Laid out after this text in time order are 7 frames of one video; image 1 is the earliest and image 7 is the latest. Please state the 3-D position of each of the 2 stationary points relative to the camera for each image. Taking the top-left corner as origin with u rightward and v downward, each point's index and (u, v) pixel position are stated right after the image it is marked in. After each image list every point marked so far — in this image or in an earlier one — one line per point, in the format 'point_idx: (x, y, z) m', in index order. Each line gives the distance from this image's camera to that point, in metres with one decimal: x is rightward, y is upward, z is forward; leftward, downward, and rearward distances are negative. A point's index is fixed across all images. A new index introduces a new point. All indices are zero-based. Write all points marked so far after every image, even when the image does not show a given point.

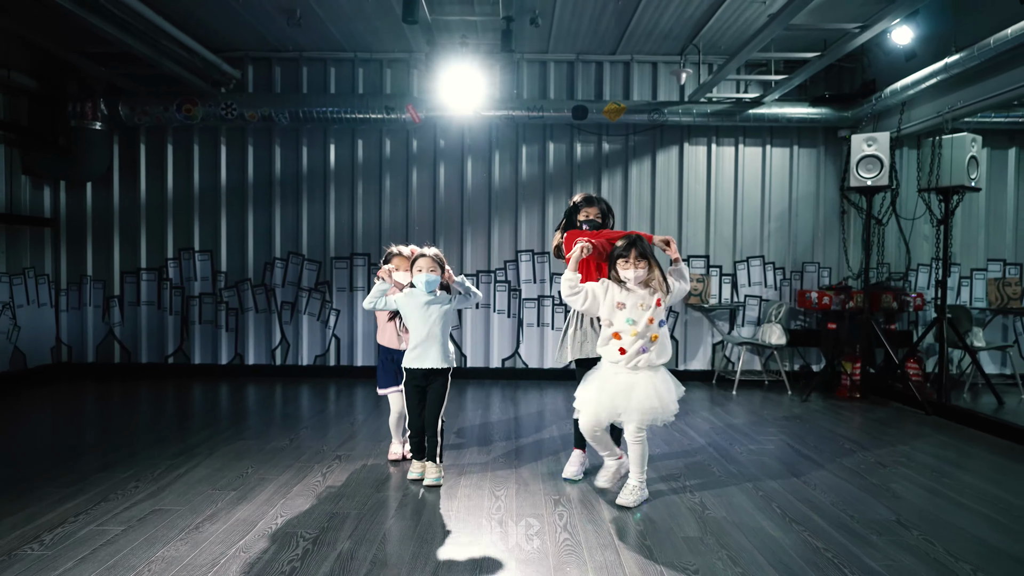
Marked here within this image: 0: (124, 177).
0: (-4.3, +1.2, +6.0) m
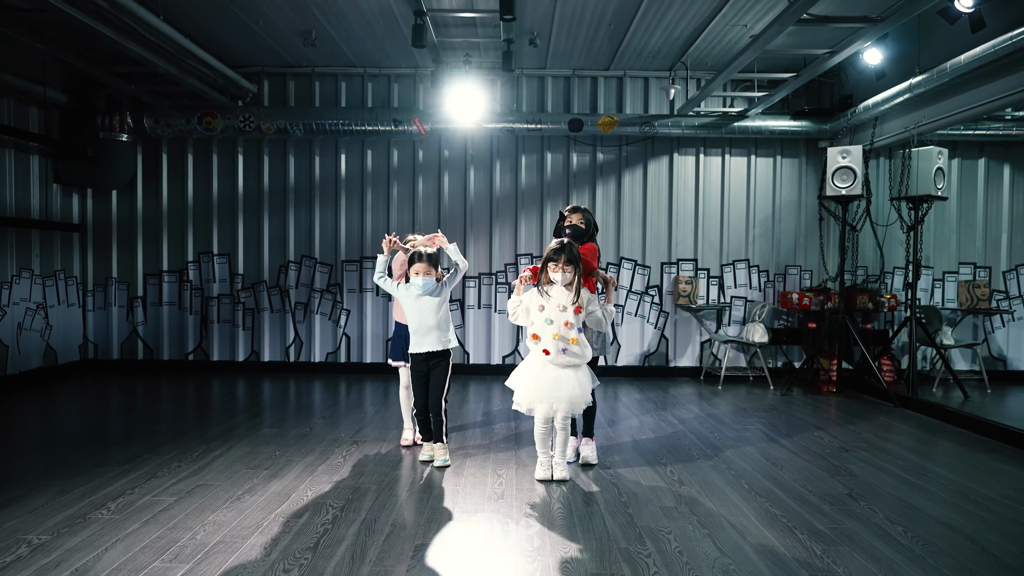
0: (-4.3, +1.2, +6.4) m
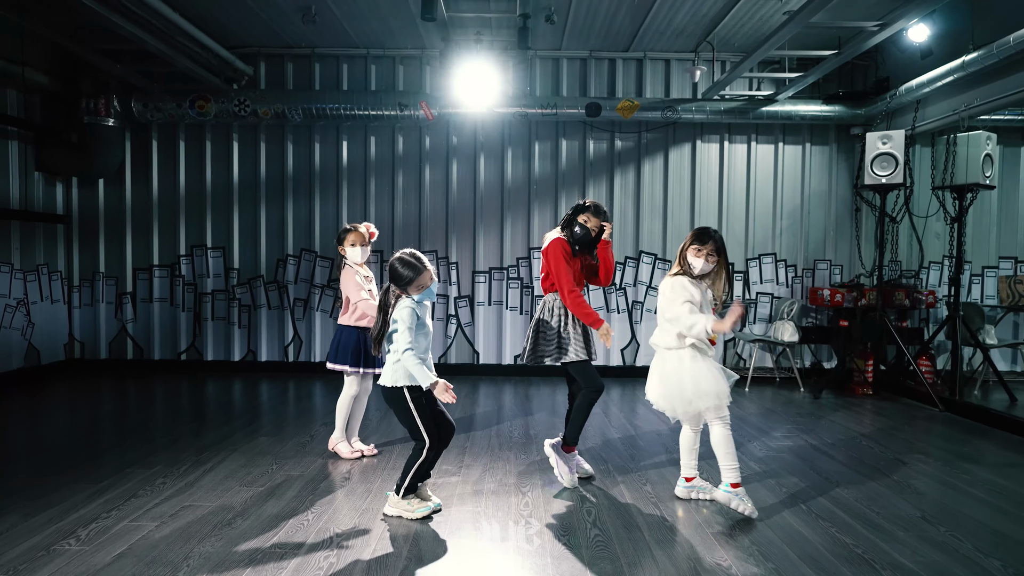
0: (-4.1, +1.3, +6.0) m
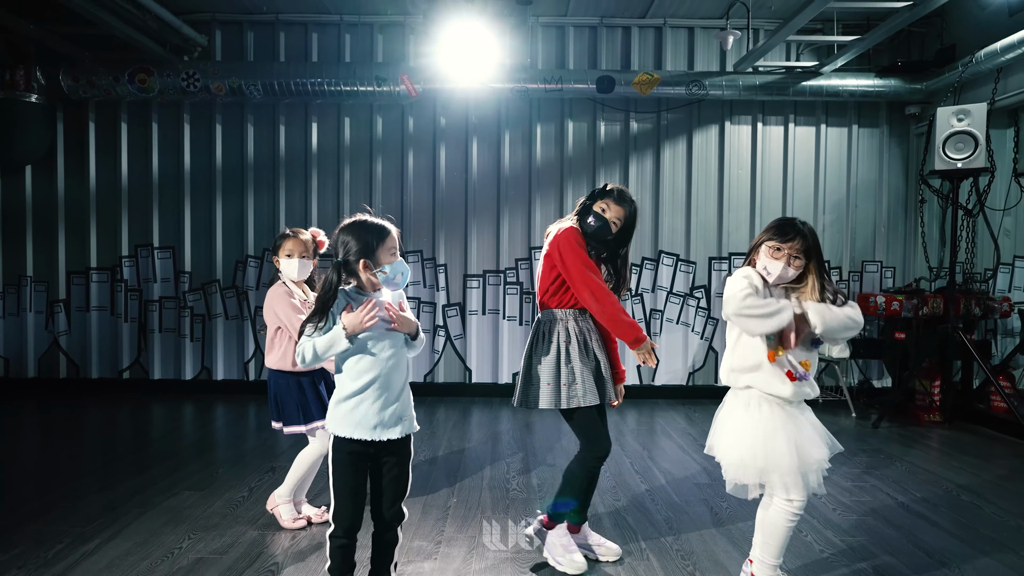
0: (-4.2, +1.2, +5.1) m
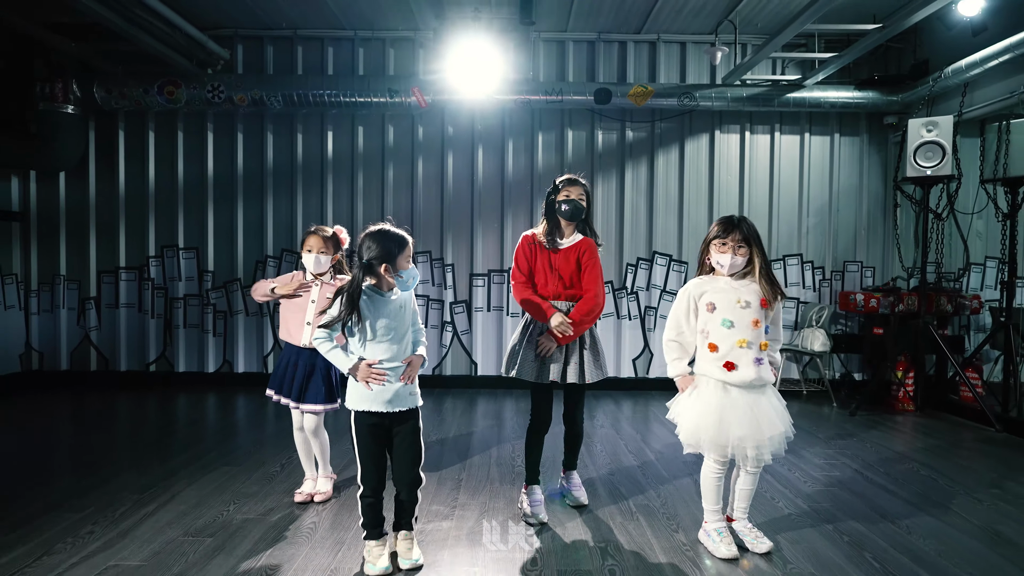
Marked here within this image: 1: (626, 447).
0: (-4.1, +1.2, +5.5) m
1: (+0.8, -1.1, +3.7) m
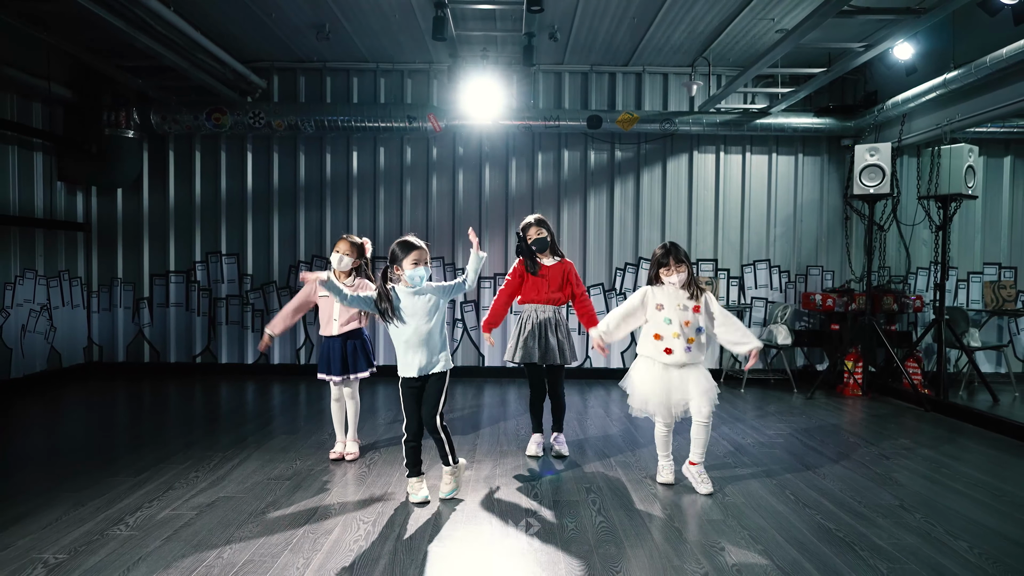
0: (-4.1, +1.2, +6.2) m
1: (+0.8, -1.1, +4.5) m
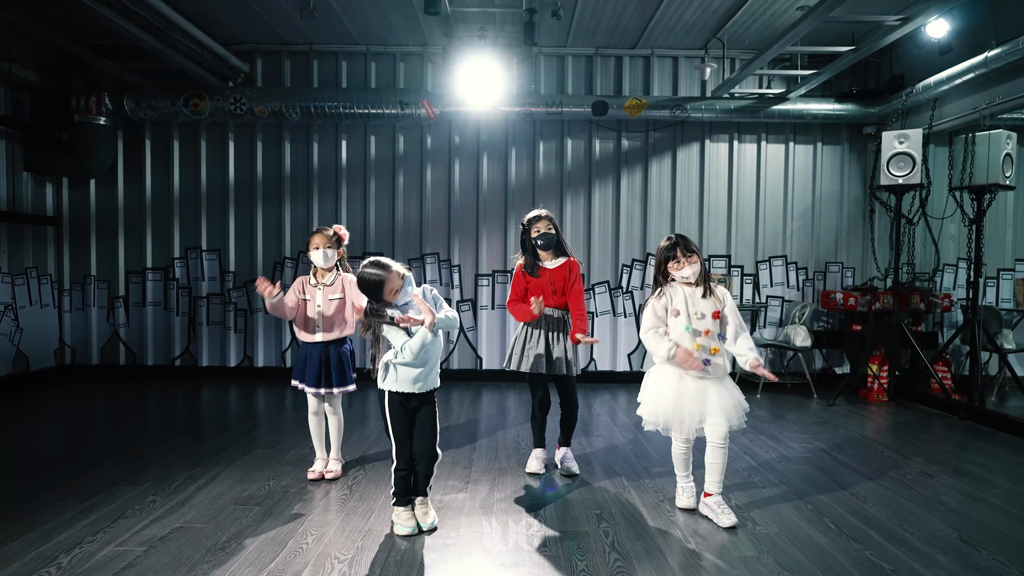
0: (-4.1, +1.2, +5.8) m
1: (+0.8, -1.1, +4.1) m
